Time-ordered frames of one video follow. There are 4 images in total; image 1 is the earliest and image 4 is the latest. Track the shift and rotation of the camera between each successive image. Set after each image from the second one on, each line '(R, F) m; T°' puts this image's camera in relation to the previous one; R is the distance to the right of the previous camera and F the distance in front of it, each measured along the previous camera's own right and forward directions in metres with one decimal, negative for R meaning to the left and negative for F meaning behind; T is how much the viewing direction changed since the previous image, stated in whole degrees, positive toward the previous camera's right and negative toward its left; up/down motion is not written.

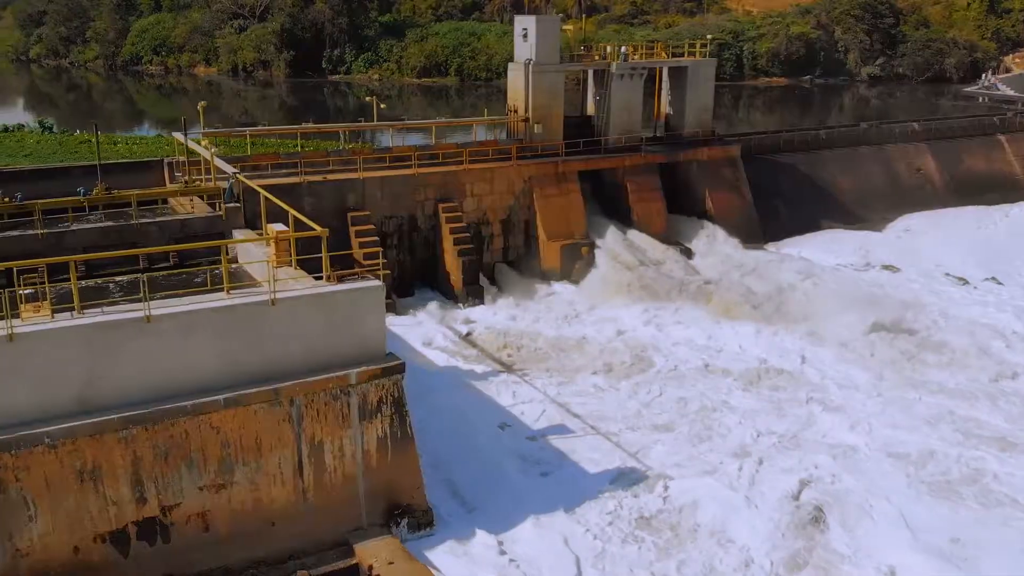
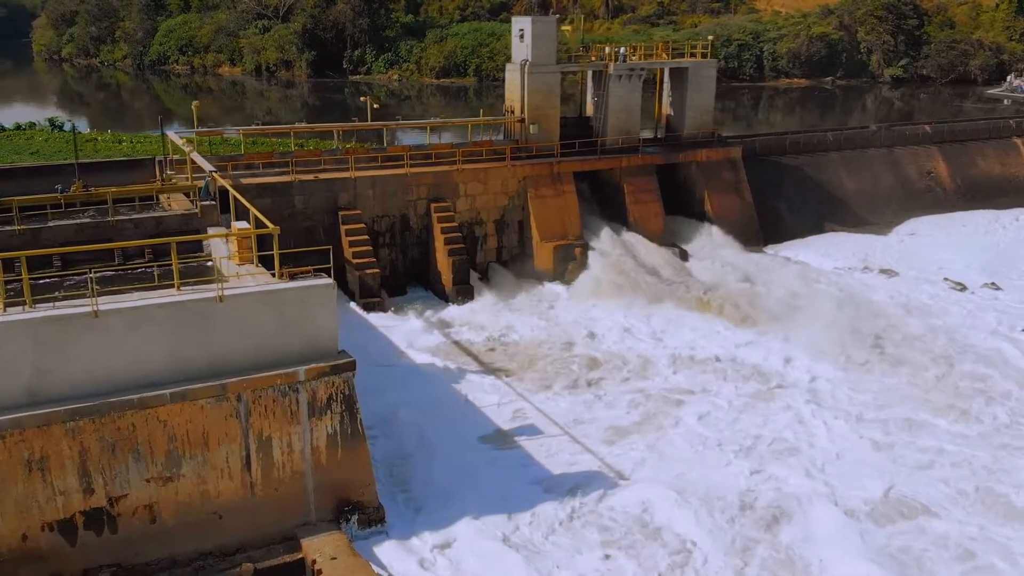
(+0.7, 0.0) m; -2°
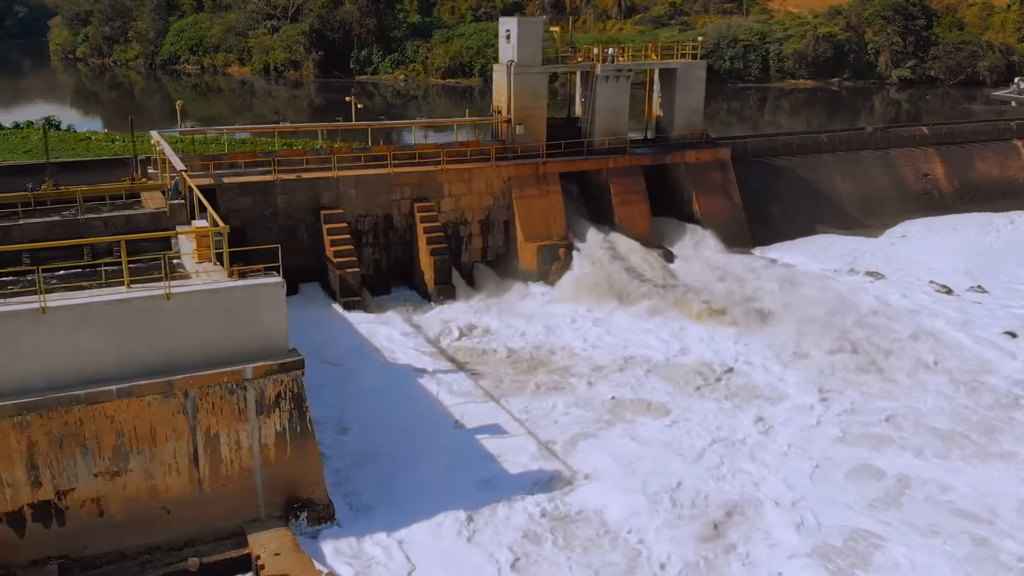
(+0.6, 0.0) m; -1°
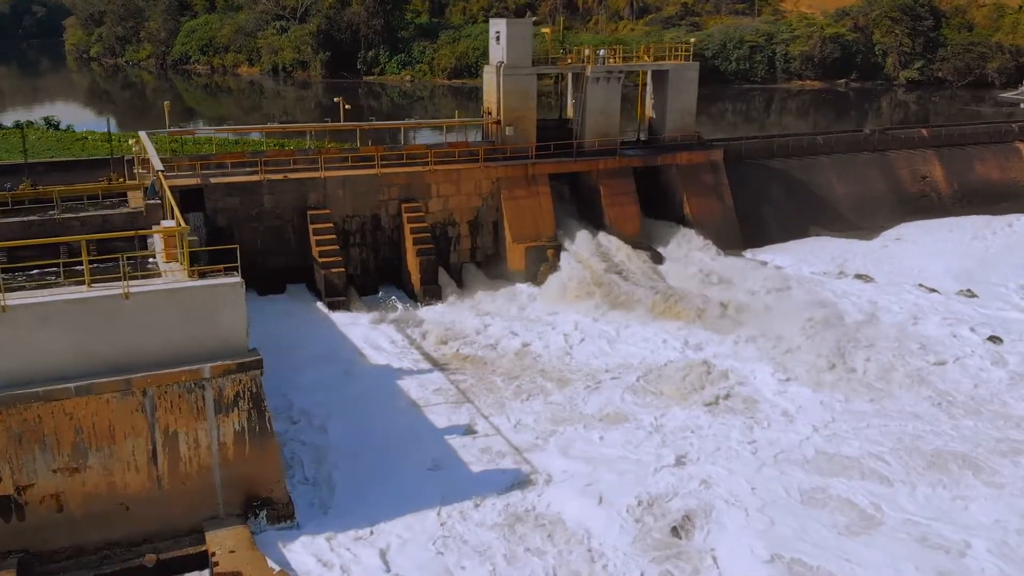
(+0.5, 0.0) m; -1°
